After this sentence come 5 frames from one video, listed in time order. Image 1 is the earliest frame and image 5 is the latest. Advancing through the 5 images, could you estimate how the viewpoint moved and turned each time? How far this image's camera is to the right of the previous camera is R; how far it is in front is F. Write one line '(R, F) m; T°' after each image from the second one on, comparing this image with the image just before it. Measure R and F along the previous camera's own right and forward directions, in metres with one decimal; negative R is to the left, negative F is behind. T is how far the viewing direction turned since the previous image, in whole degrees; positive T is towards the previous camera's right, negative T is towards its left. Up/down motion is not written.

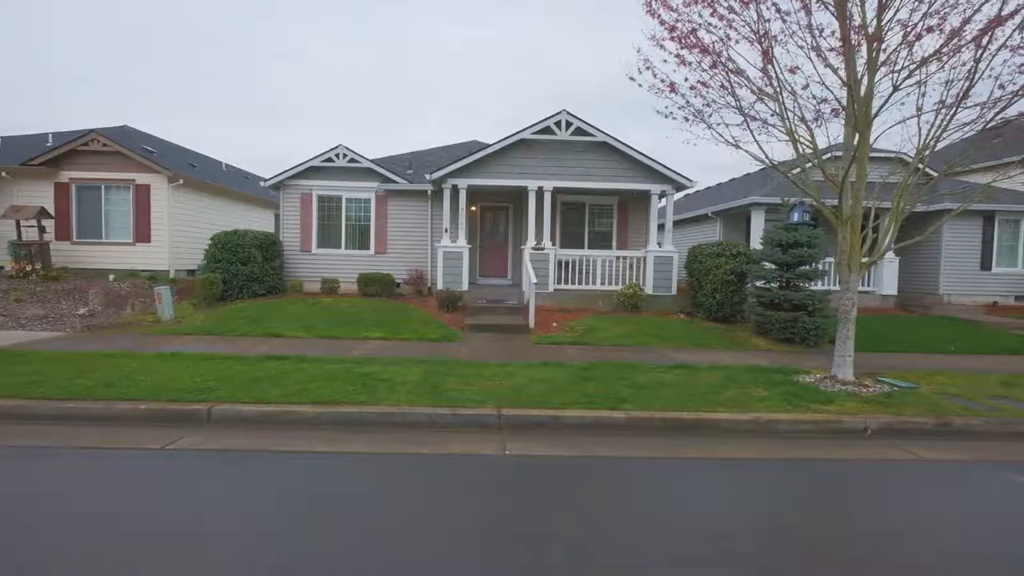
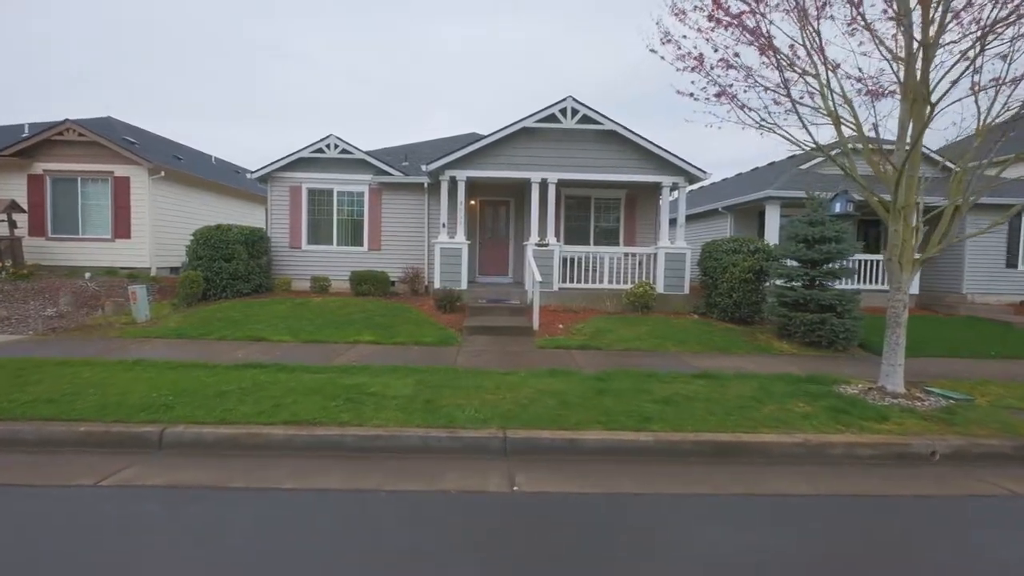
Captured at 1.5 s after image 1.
(-0.1, +0.8) m; 0°
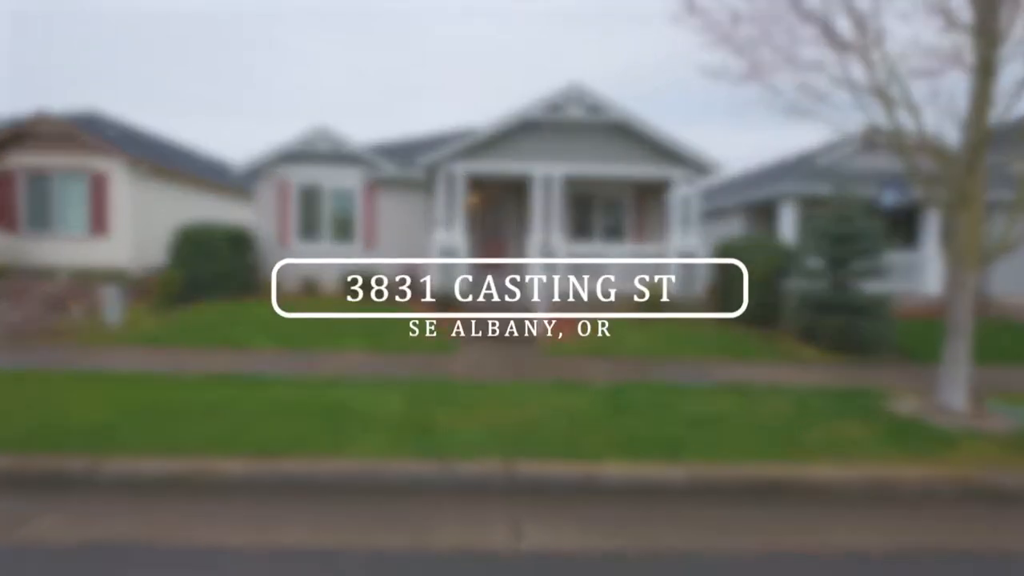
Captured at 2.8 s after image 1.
(0.0, +0.8) m; 0°
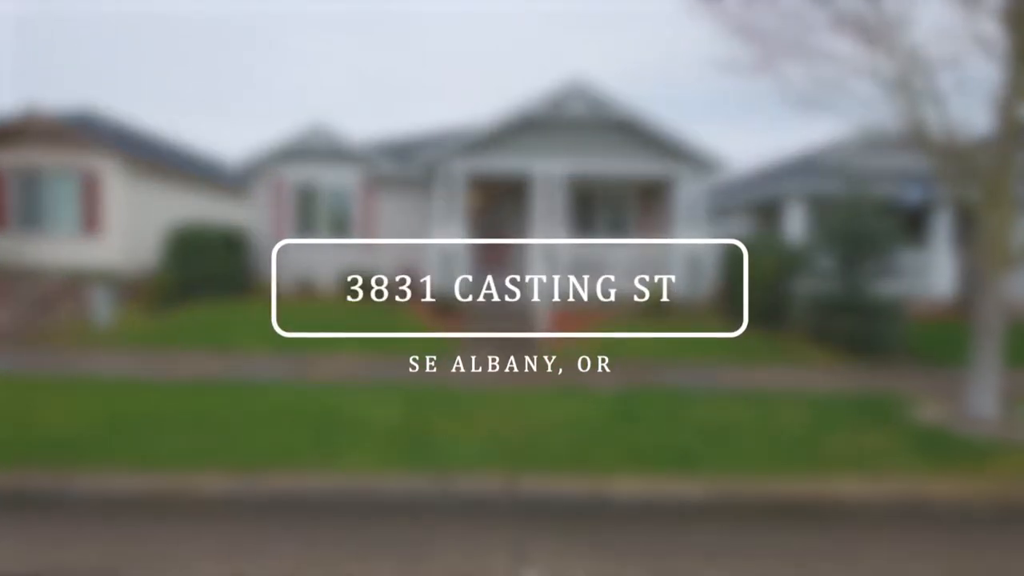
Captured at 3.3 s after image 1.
(0.0, +0.3) m; 0°
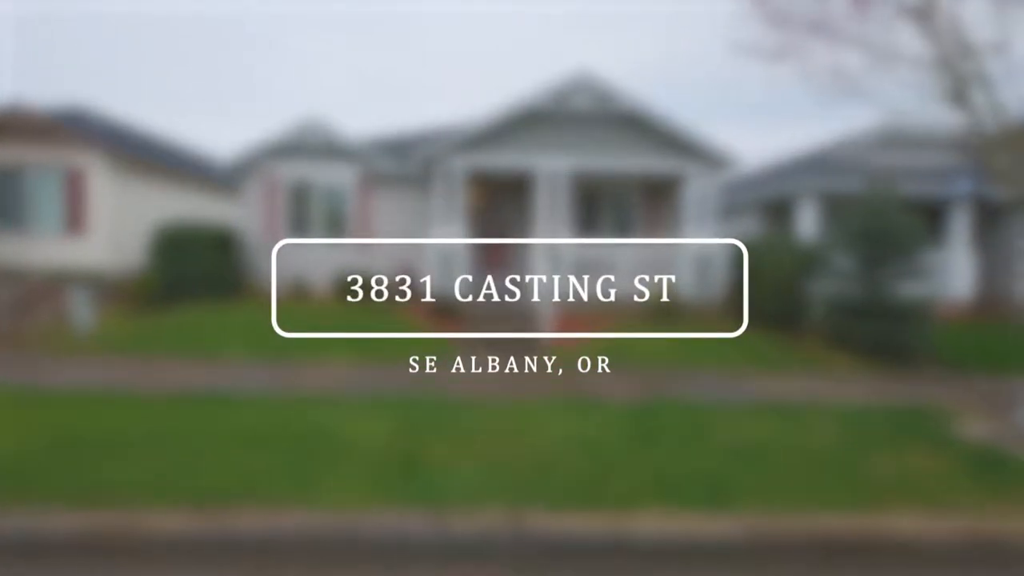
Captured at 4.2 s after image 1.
(0.0, +0.5) m; 0°
